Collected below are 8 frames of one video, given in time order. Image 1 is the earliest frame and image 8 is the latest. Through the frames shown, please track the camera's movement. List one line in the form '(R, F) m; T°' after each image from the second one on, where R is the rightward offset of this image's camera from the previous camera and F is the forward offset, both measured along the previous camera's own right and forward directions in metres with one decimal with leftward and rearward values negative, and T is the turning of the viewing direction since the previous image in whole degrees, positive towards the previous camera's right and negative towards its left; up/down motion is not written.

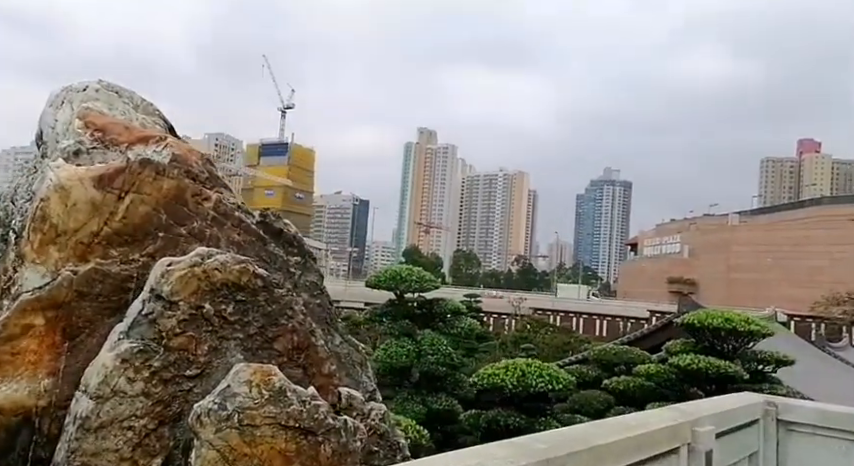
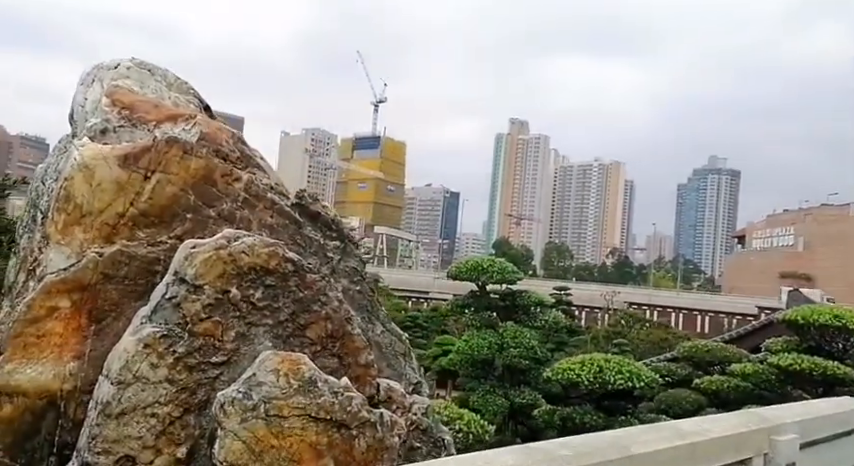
(+0.2, +0.2) m; -6°
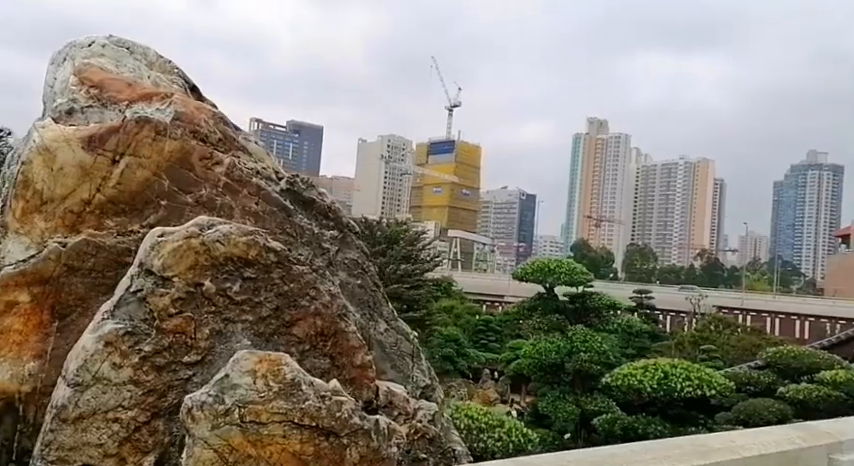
(+0.2, +0.3) m; -5°
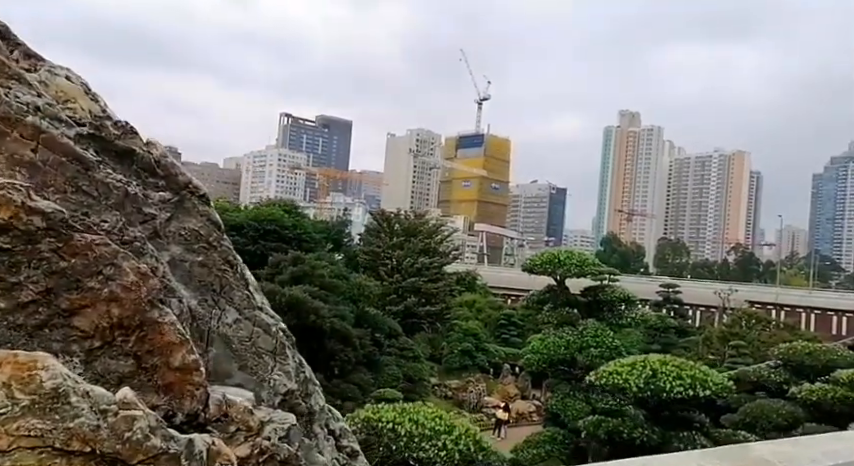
(+0.5, +0.7) m; -2°
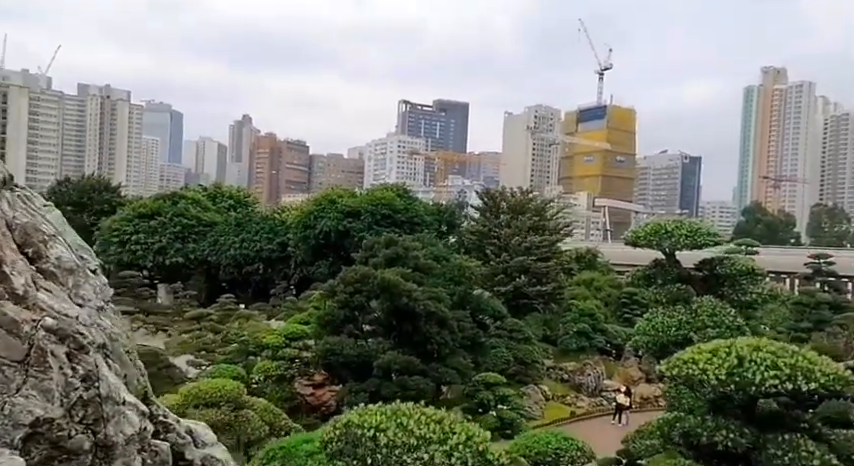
(+0.6, +0.9) m; -9°
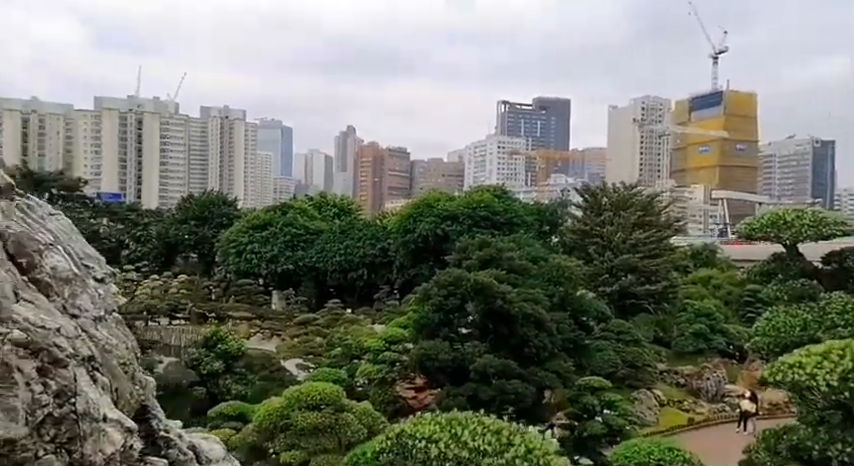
(+0.2, +0.2) m; -7°
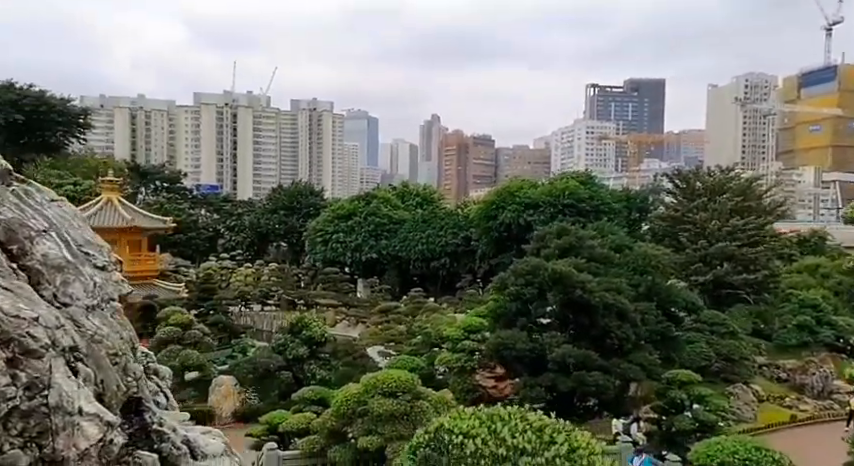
(+0.2, +0.2) m; -6°
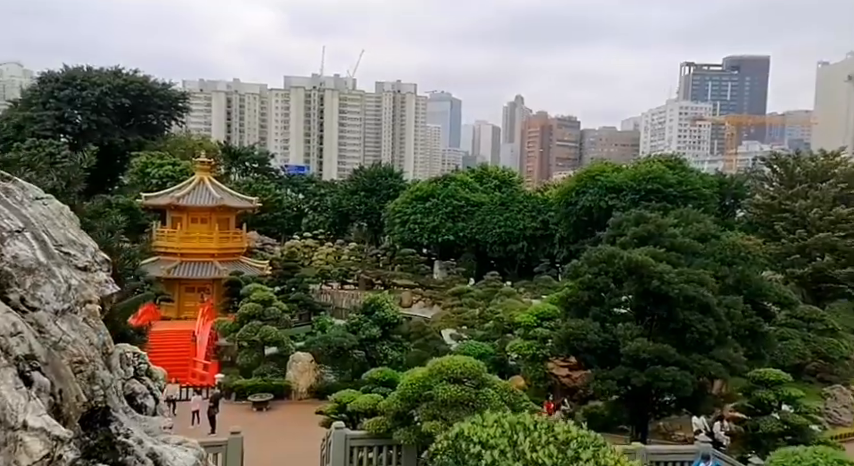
(+0.2, +0.2) m; -6°
